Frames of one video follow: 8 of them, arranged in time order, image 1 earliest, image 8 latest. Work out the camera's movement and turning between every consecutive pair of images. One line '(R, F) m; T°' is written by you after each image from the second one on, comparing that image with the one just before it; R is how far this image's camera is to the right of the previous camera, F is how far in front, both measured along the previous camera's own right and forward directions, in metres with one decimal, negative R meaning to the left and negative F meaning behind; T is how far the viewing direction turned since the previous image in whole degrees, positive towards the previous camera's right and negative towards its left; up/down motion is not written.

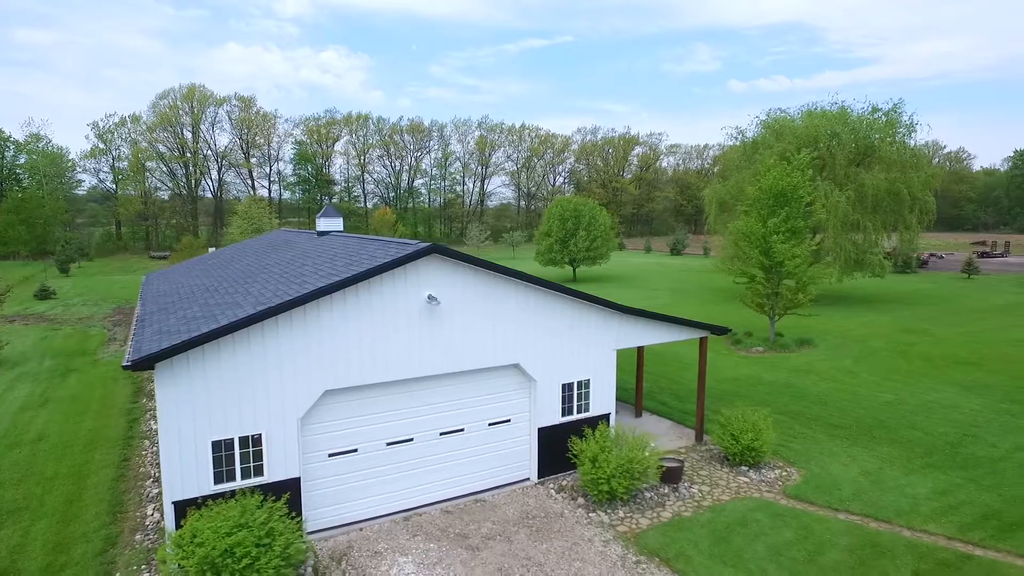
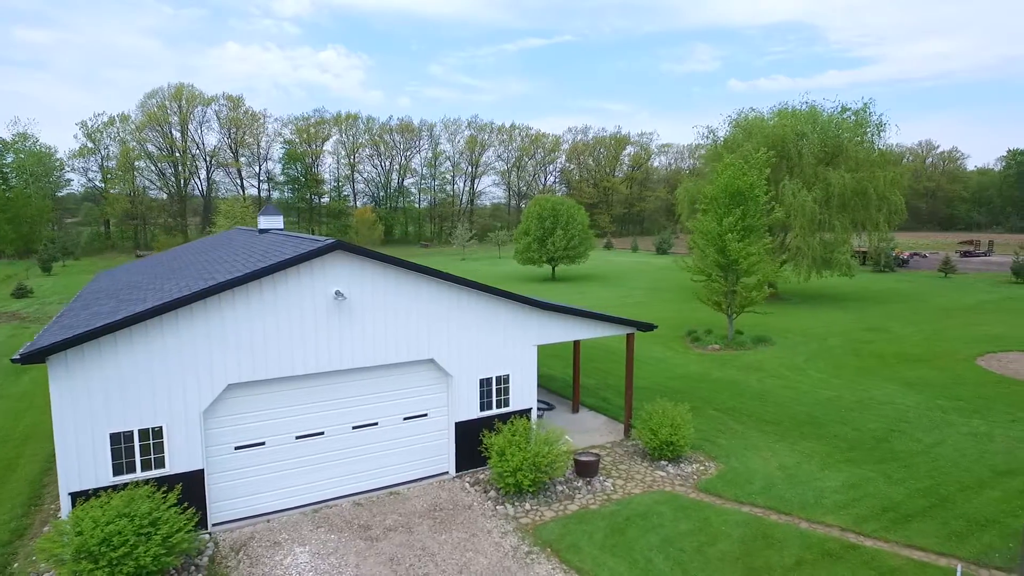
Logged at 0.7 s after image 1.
(+1.4, -0.2) m; 0°
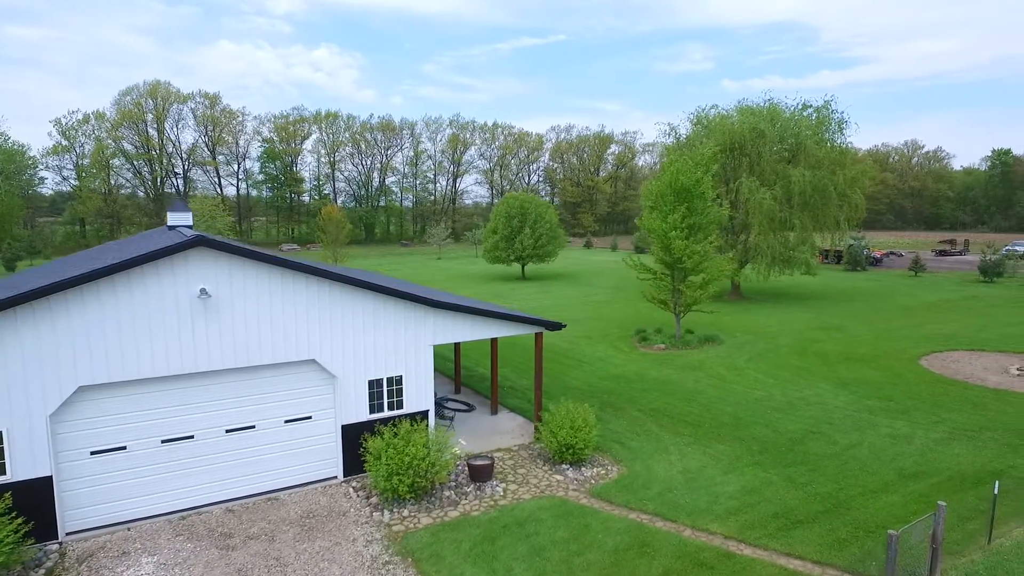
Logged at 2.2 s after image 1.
(+1.7, +0.4) m; +1°
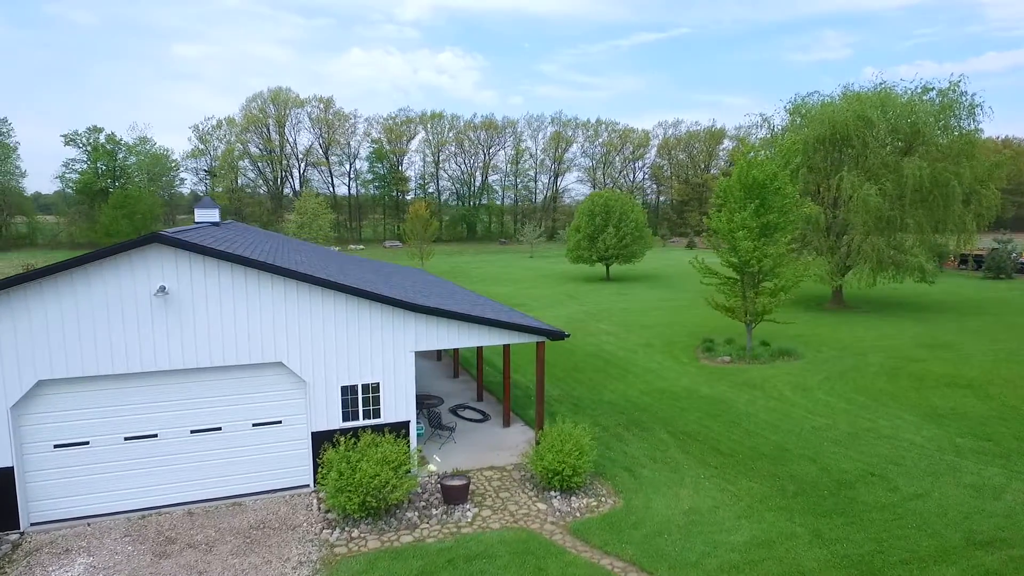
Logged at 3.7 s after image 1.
(+2.0, +1.2) m; -10°
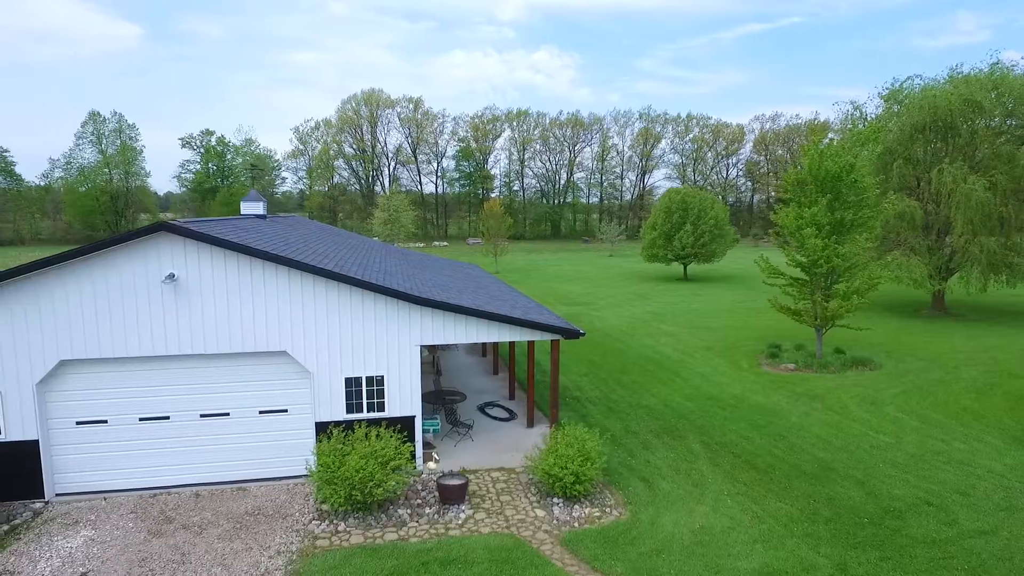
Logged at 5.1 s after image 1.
(+1.3, +0.5) m; -8°
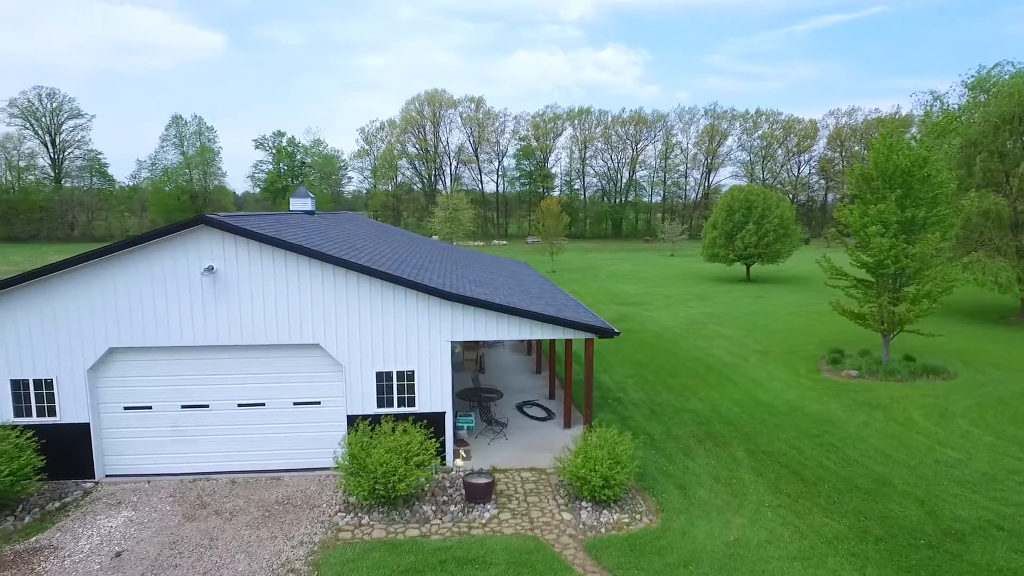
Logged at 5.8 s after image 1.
(+0.5, +0.2) m; -6°
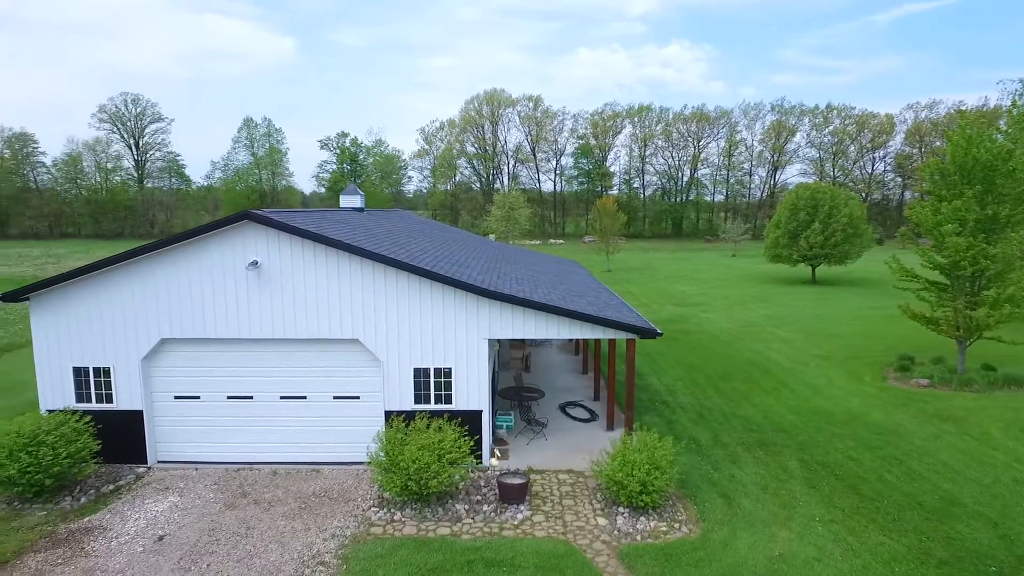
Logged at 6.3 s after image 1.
(+0.3, +0.2) m; -5°
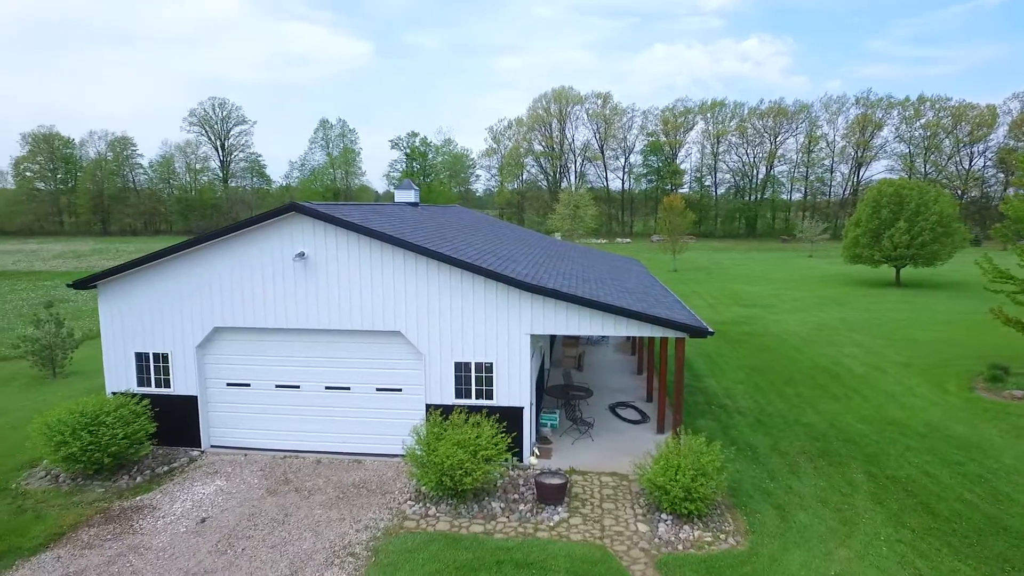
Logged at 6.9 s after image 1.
(+0.4, +0.3) m; -6°
